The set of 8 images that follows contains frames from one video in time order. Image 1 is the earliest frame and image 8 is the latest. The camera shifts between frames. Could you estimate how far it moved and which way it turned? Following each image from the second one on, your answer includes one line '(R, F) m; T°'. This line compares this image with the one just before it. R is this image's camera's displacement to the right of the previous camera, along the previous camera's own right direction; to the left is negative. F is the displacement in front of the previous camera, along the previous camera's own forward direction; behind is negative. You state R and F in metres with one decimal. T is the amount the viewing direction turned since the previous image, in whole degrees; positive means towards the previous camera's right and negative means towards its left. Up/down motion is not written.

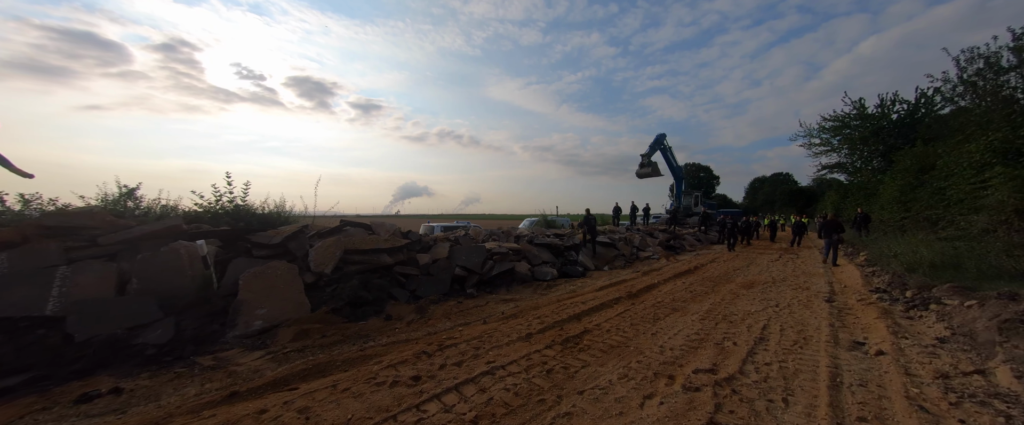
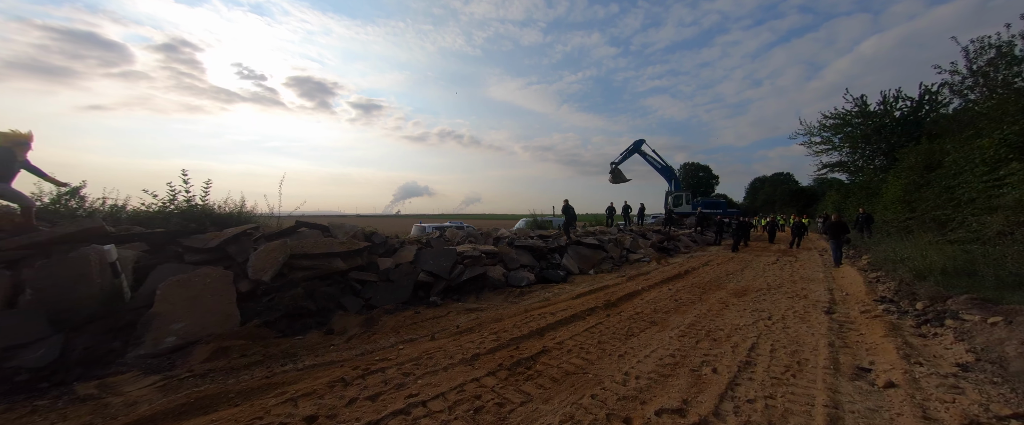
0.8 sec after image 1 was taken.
(+0.7, +0.7) m; 0°
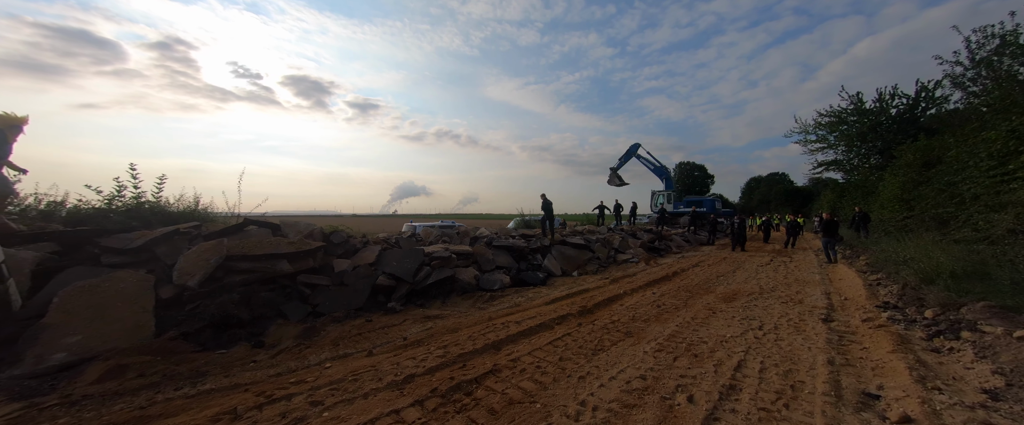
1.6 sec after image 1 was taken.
(+0.6, +0.6) m; 0°
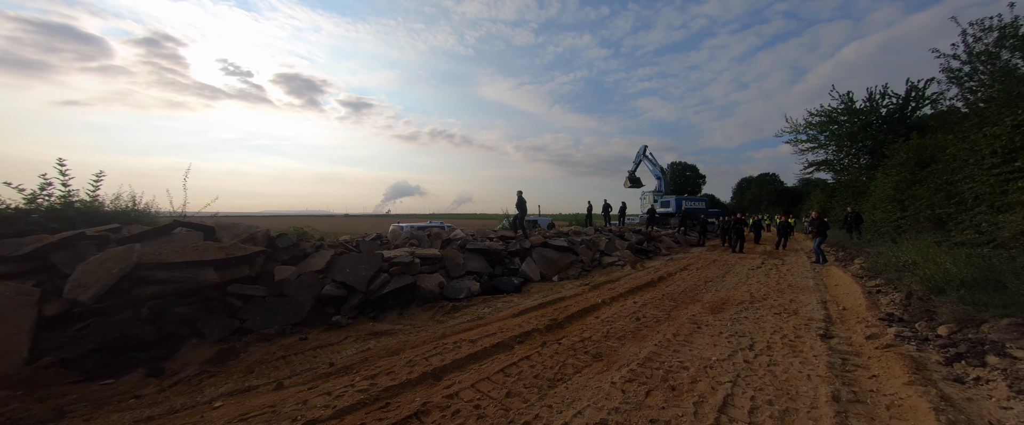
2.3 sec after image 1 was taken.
(+0.5, +0.7) m; +1°
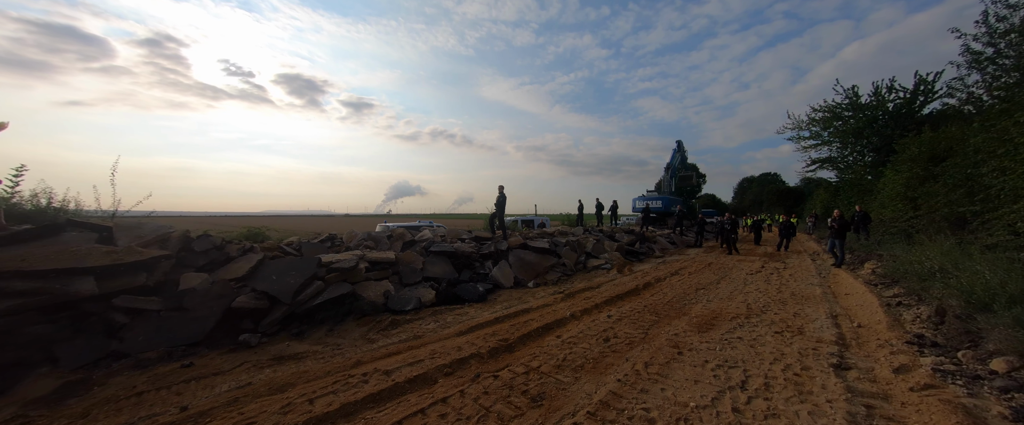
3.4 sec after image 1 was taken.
(+0.8, +0.9) m; 0°
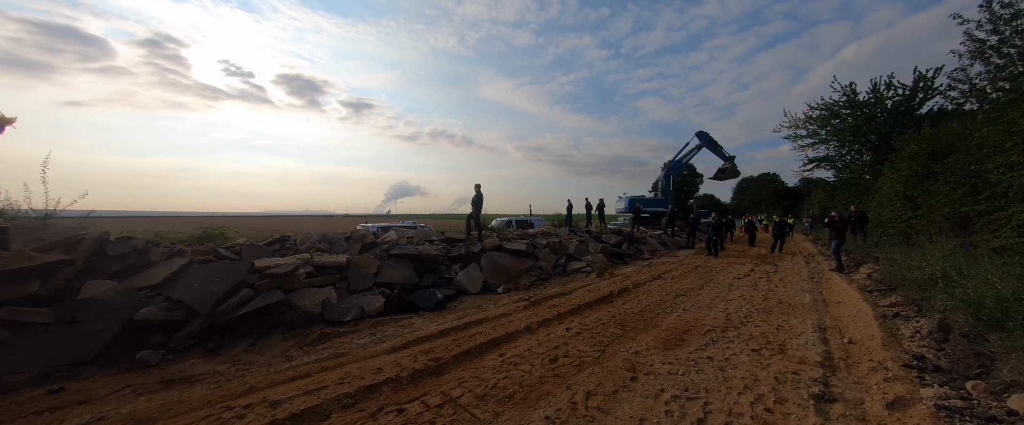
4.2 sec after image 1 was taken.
(+0.7, +0.6) m; 0°
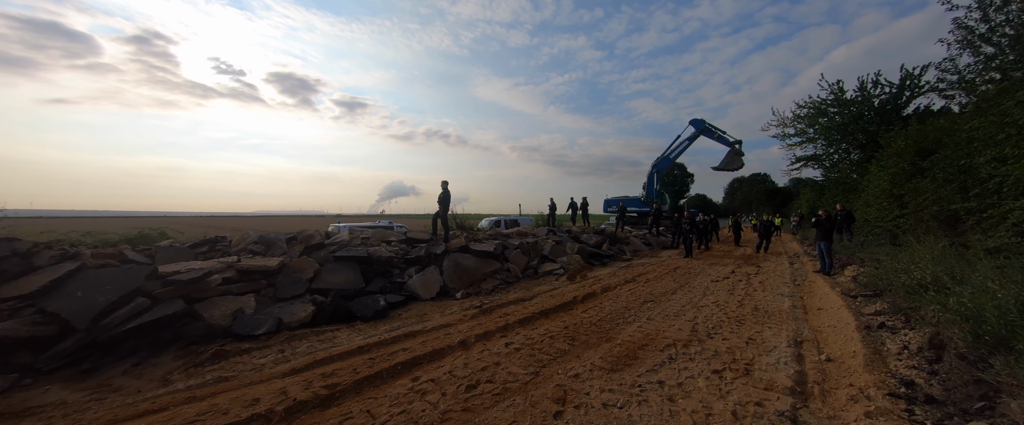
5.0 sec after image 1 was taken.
(+0.7, +0.6) m; +1°
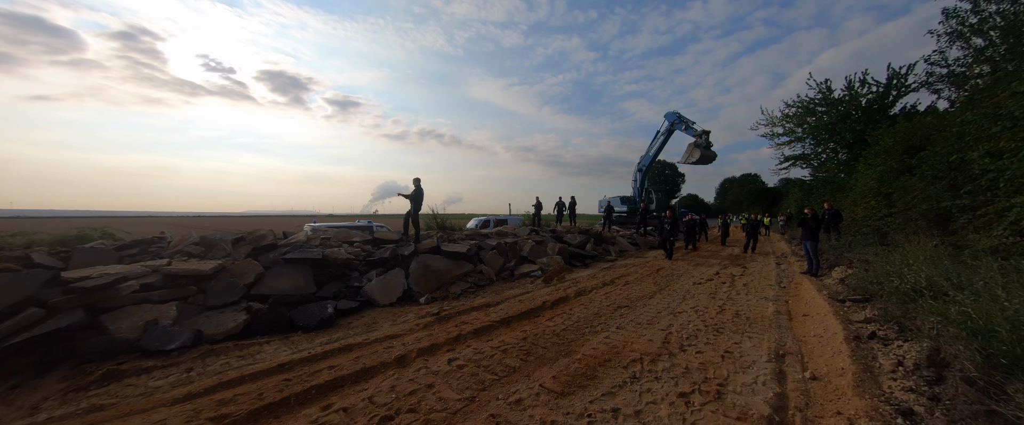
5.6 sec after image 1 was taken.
(+0.5, +0.5) m; +1°
